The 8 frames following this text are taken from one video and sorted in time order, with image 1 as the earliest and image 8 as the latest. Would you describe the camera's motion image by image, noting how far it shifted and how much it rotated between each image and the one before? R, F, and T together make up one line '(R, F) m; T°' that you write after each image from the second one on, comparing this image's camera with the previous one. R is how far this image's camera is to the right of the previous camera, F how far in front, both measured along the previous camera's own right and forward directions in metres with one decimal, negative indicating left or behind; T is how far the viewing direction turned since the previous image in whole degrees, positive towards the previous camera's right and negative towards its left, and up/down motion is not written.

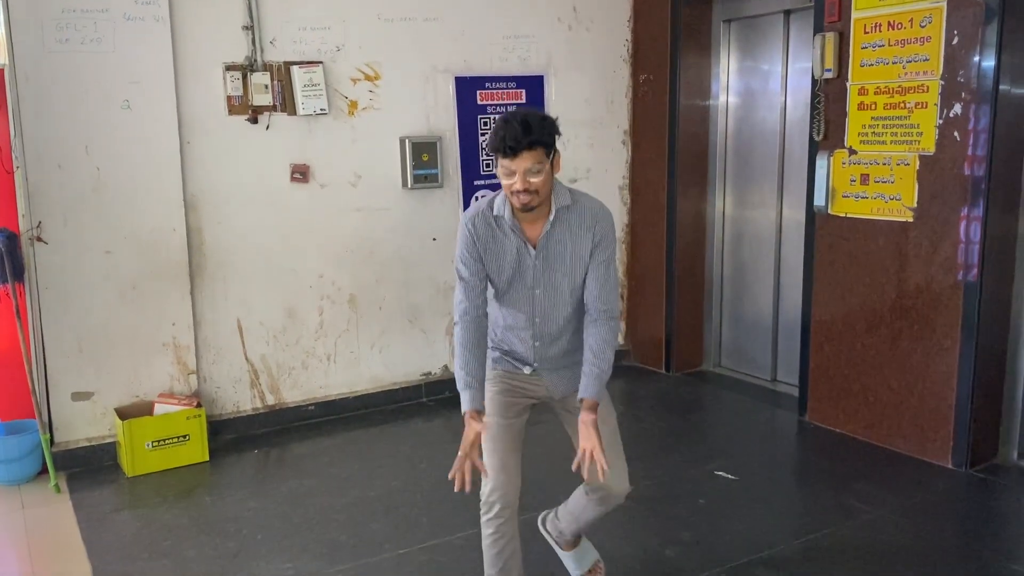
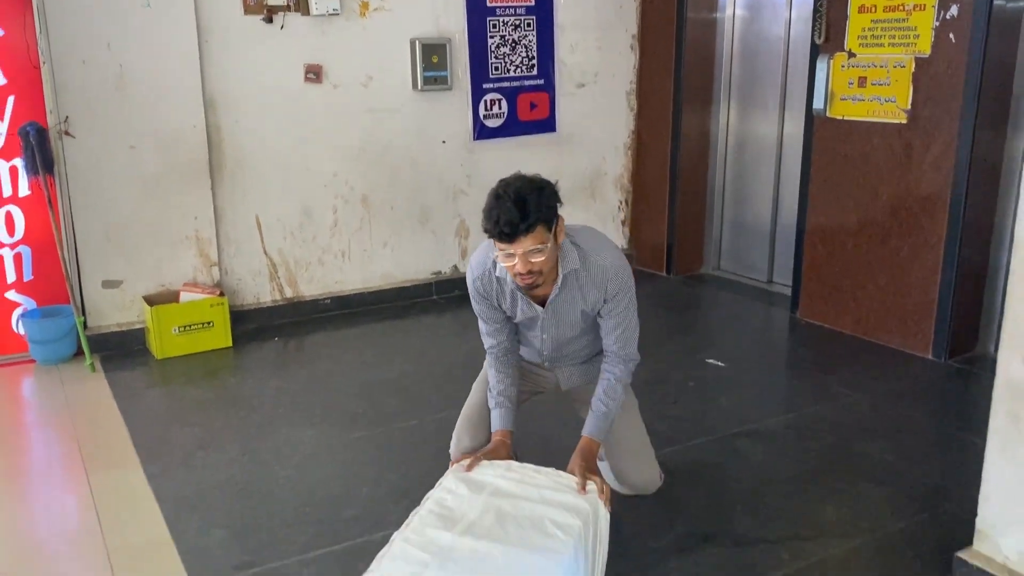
(0.0, -0.2) m; -1°
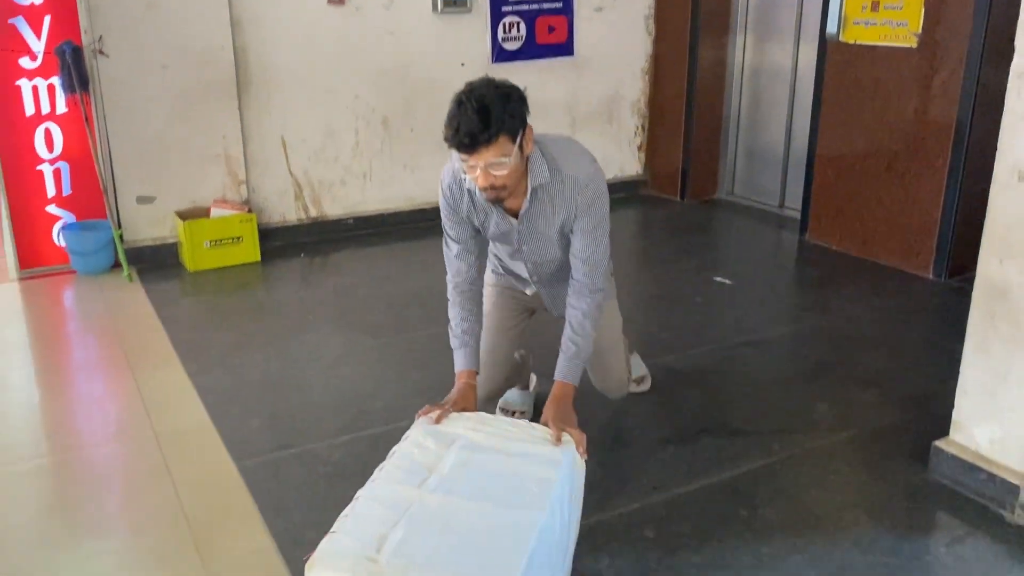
(0.0, -0.2) m; -1°
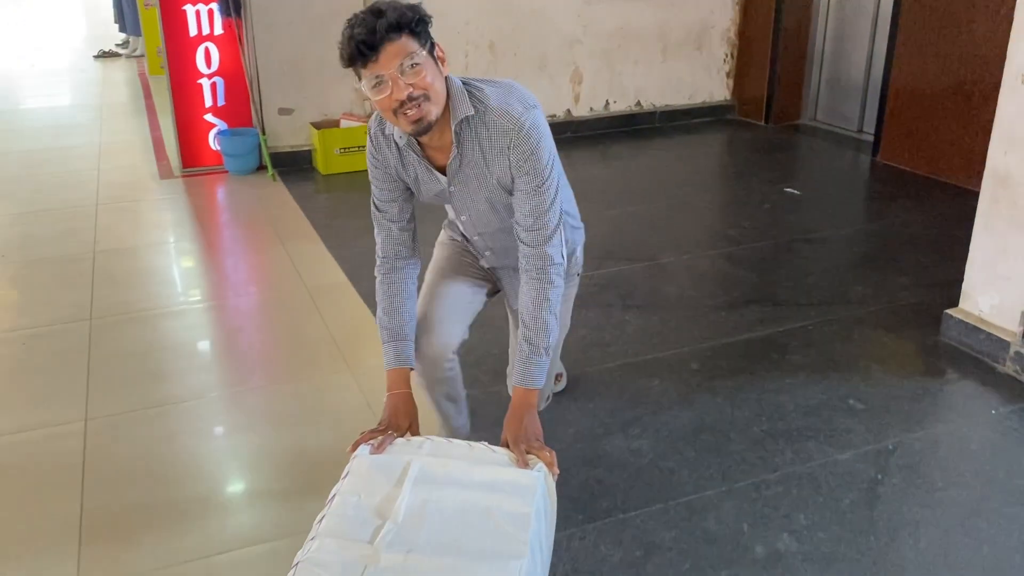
(+0.1, -0.5) m; -6°
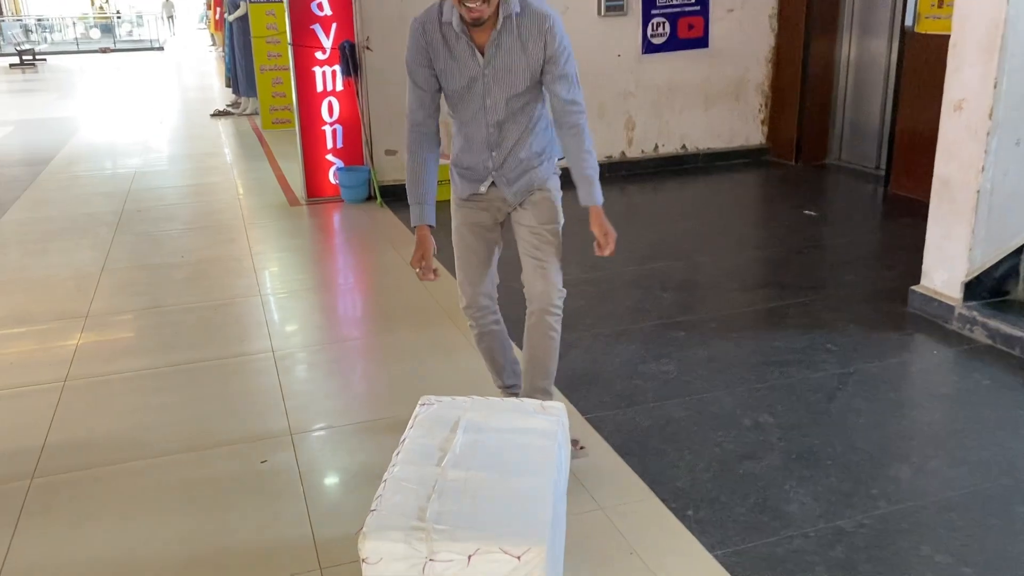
(0.0, -0.8) m; -4°
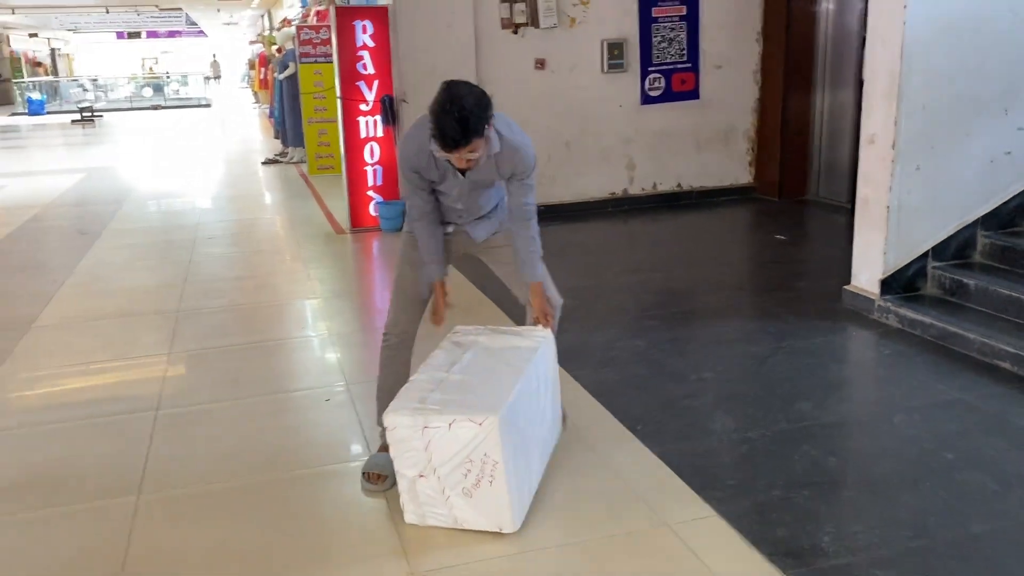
(+0.1, -0.8) m; -2°
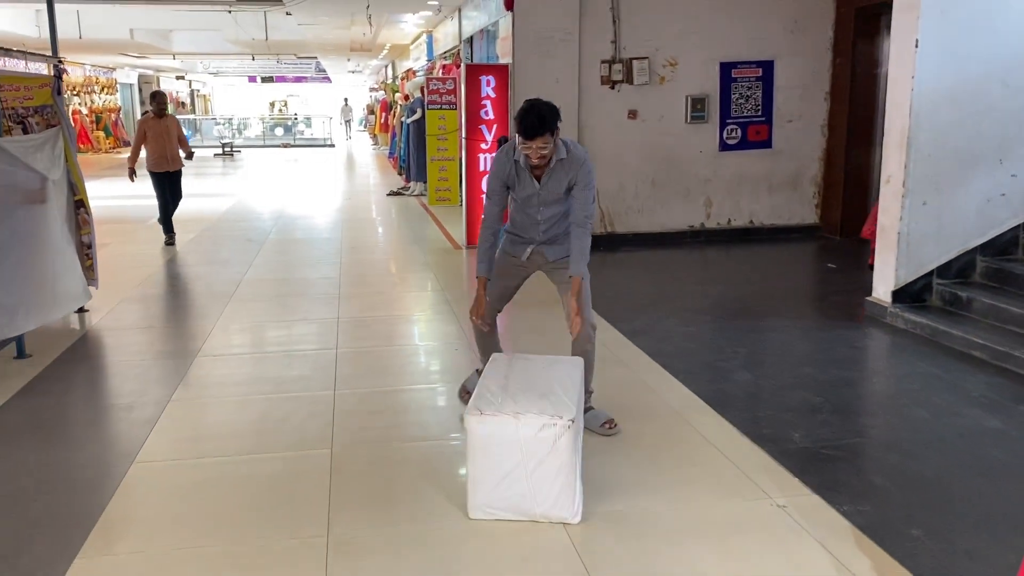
(+0.1, -1.1) m; -6°
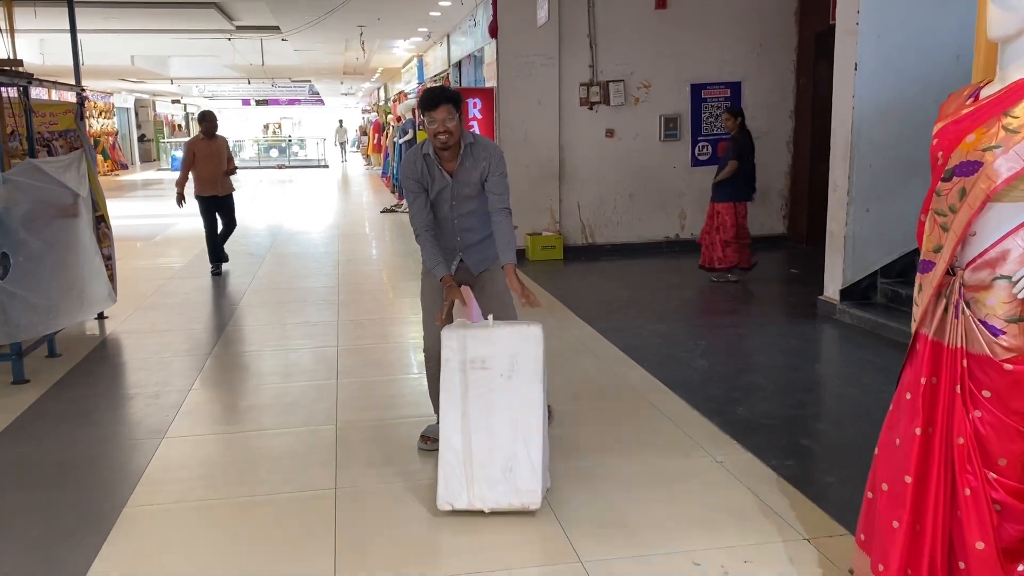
(+0.1, -0.5) m; 0°
